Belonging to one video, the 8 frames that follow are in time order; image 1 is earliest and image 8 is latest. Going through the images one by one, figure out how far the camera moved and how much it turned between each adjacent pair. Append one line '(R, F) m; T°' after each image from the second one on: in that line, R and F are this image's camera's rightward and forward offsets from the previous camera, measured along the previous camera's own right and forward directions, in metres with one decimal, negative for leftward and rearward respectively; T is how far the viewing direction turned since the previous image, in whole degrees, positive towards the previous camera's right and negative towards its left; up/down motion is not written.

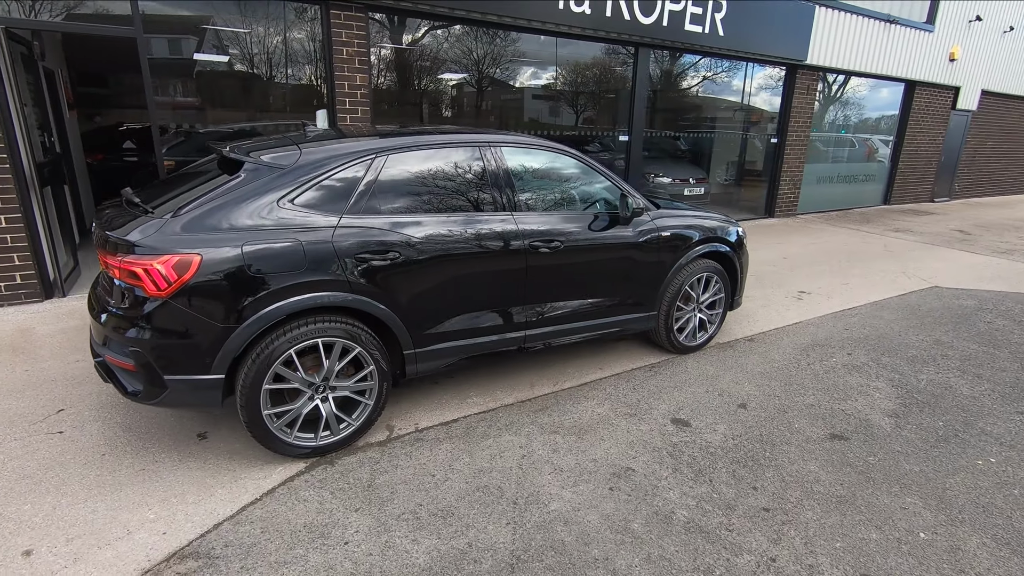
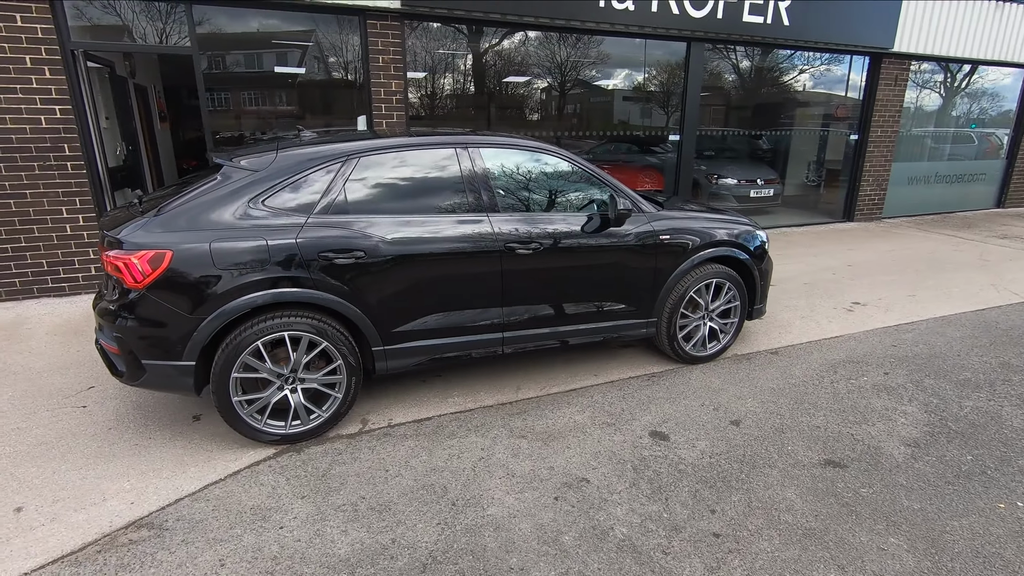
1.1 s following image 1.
(+0.7, +0.1) m; -9°
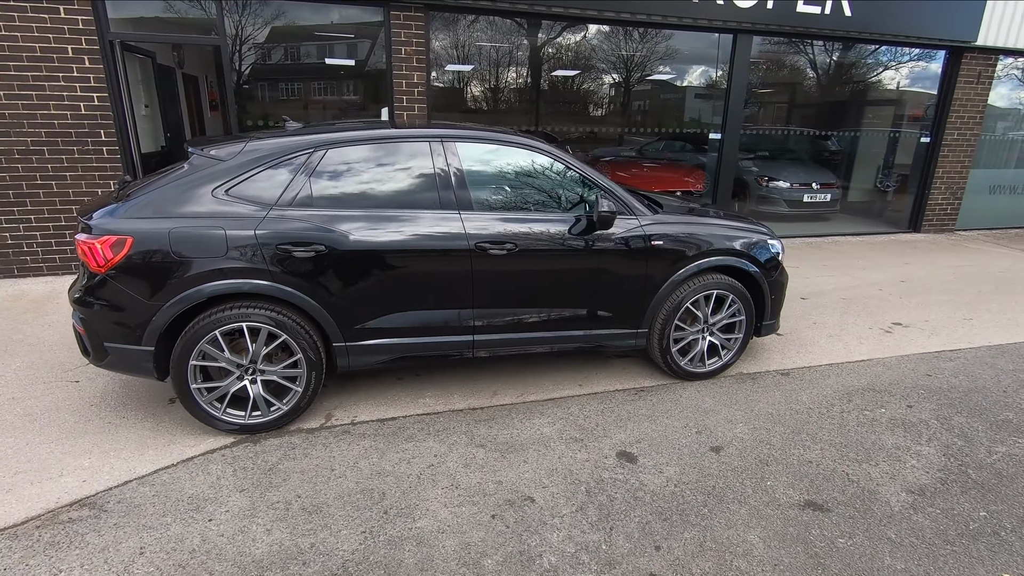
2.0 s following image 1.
(+0.5, +0.2) m; -6°
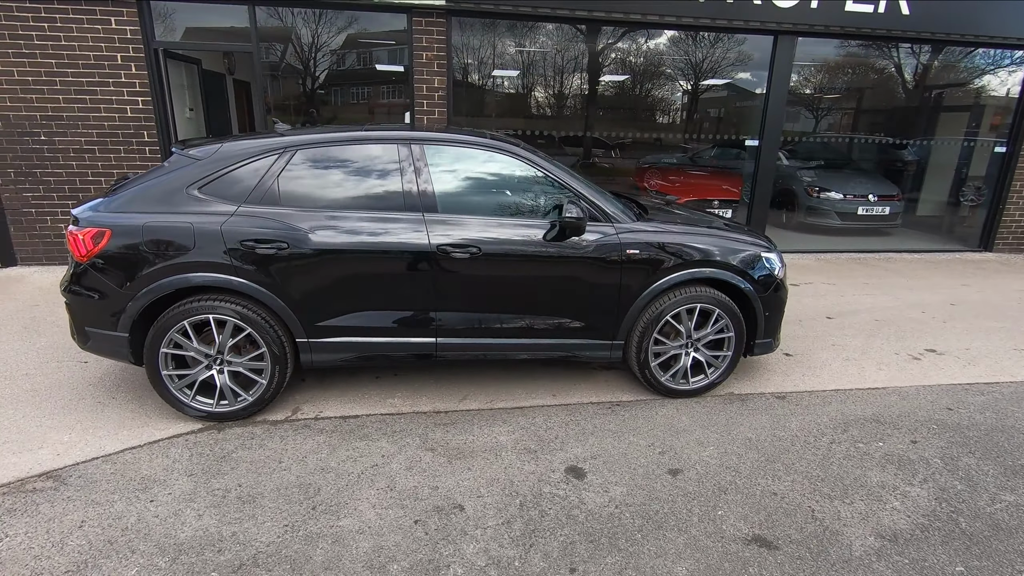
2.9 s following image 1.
(+0.6, +0.1) m; -7°
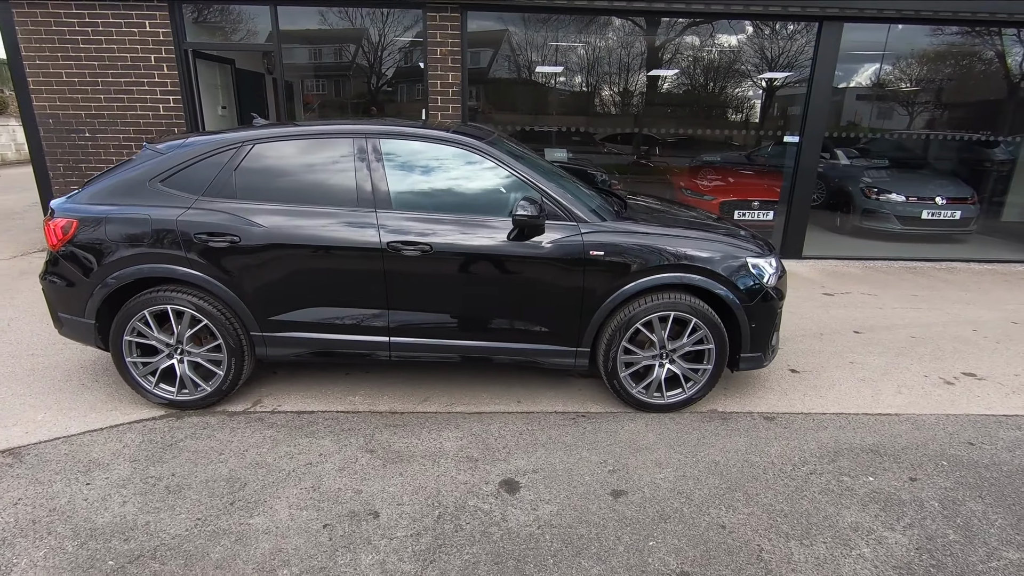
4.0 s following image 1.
(+0.6, +0.2) m; -7°
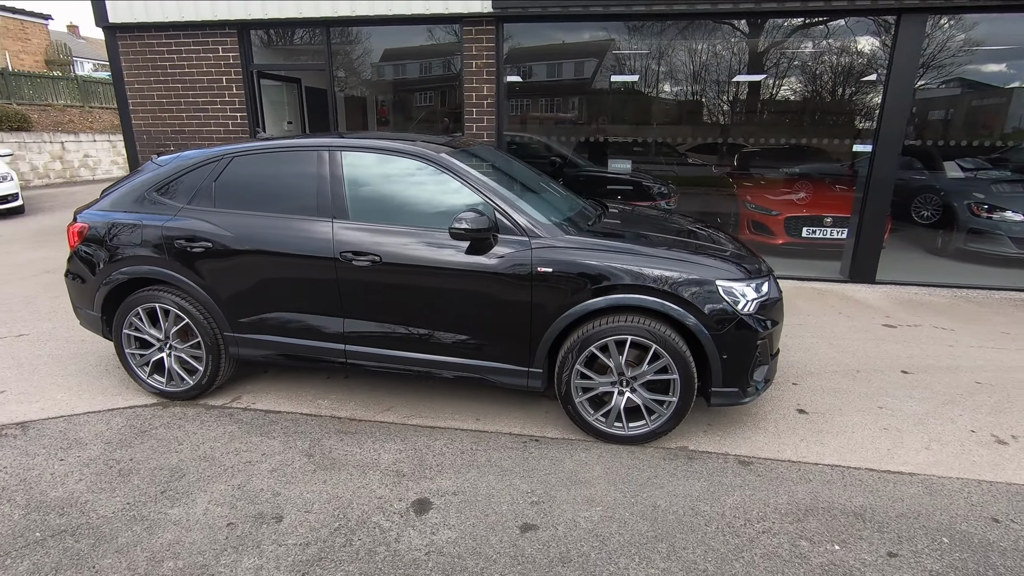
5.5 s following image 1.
(+0.9, +0.2) m; -11°
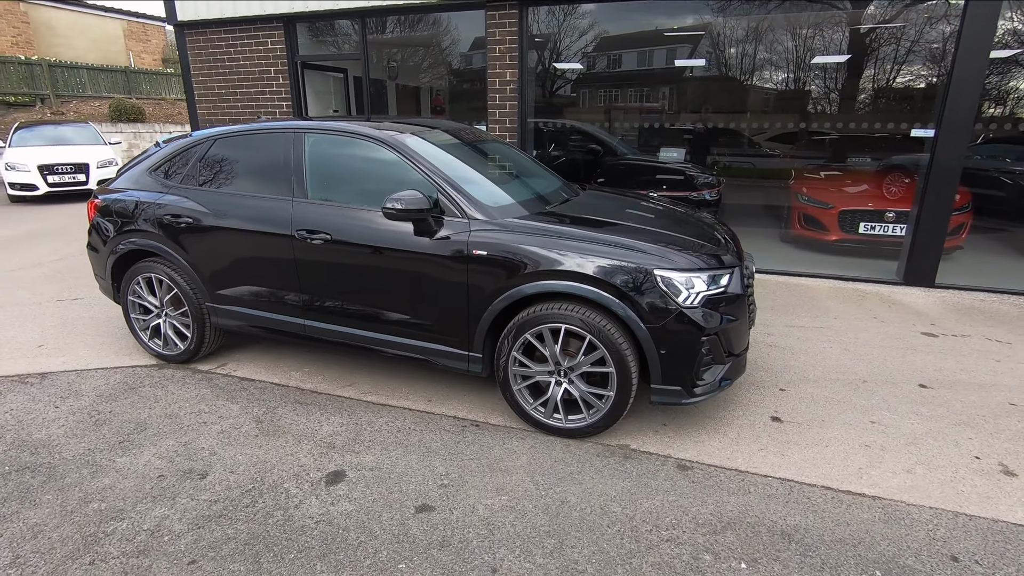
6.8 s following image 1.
(+0.8, +0.1) m; -9°
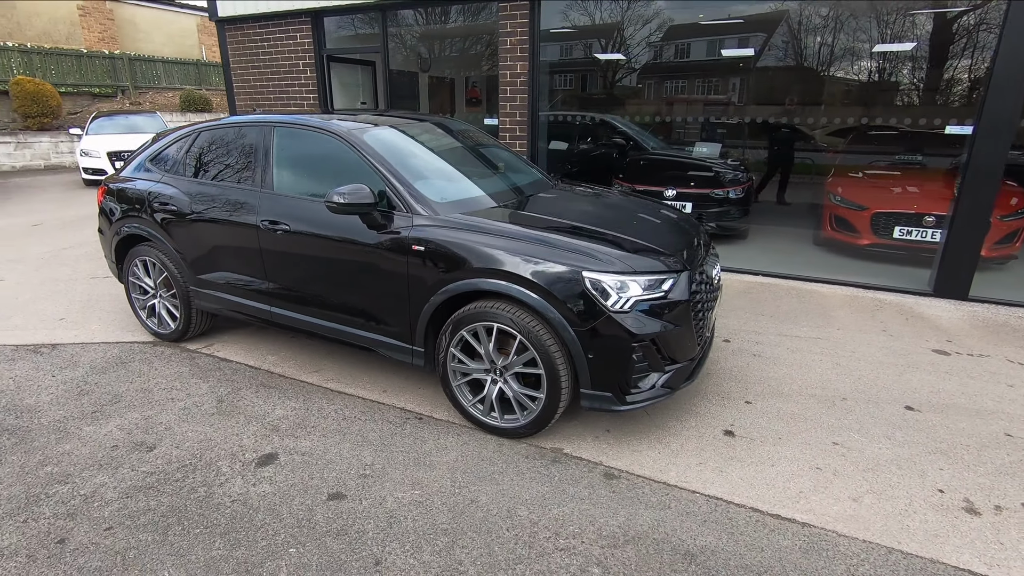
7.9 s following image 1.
(+0.7, +0.1) m; -6°
